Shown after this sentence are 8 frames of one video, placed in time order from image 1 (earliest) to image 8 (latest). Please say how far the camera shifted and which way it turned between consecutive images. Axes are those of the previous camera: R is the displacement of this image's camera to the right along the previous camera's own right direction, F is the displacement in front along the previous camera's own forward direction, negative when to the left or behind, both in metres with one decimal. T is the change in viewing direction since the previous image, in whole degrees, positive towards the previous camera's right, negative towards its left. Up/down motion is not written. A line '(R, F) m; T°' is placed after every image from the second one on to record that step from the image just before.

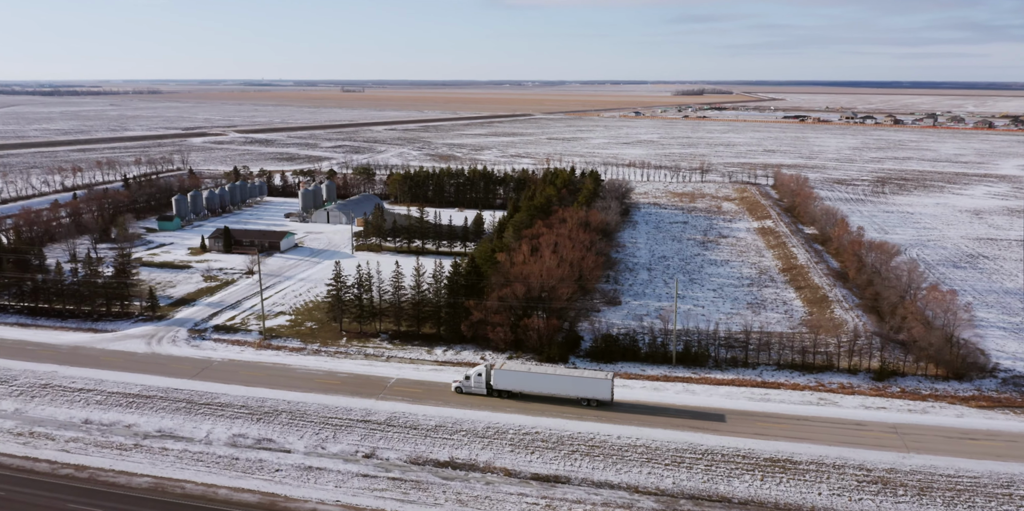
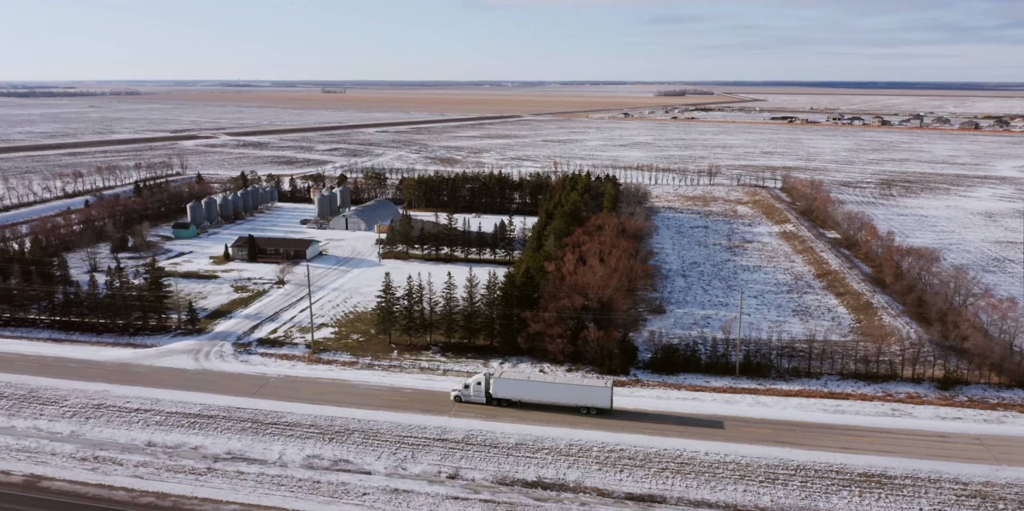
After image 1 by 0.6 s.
(-2.7, +0.4) m; +2°
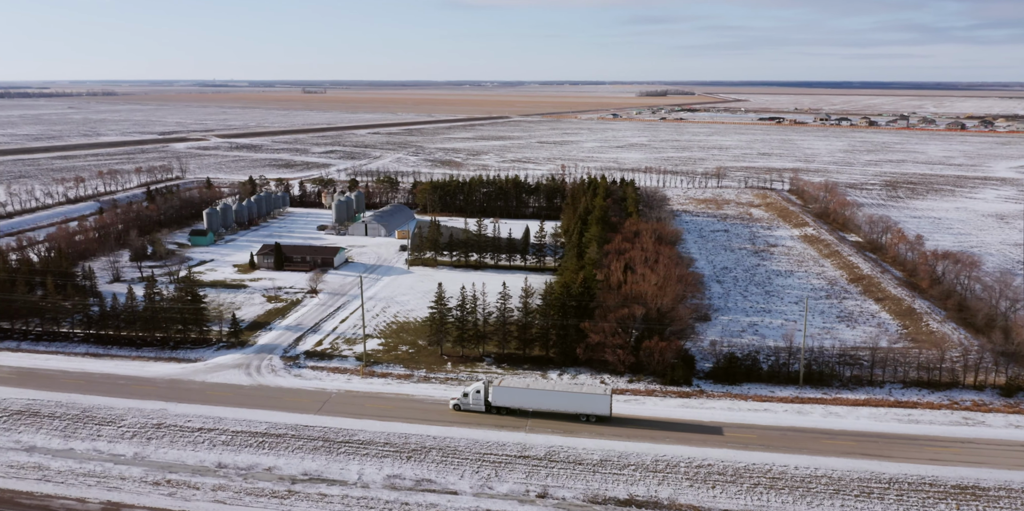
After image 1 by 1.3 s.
(-2.7, +0.4) m; +2°
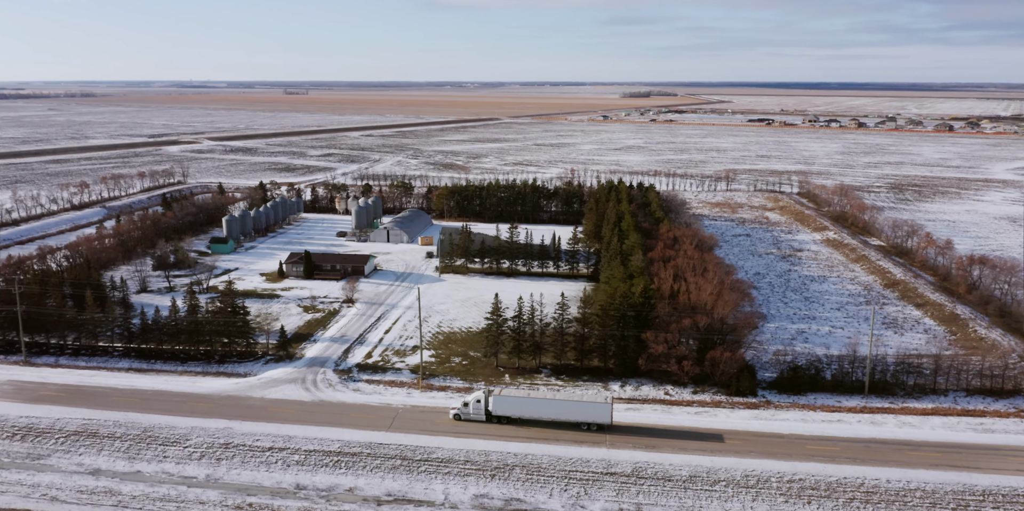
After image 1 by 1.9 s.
(-2.7, +0.4) m; +2°
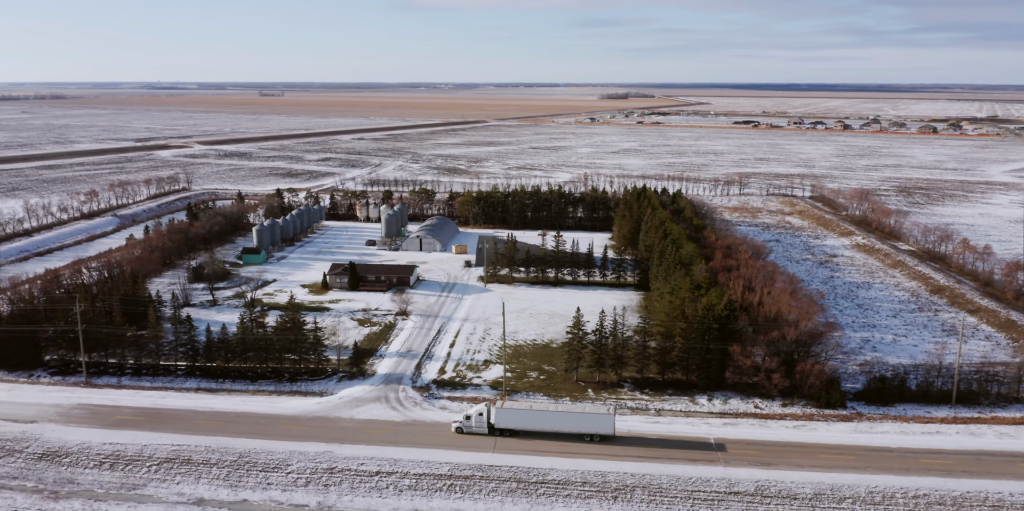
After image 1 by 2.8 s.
(-3.8, +0.4) m; +2°
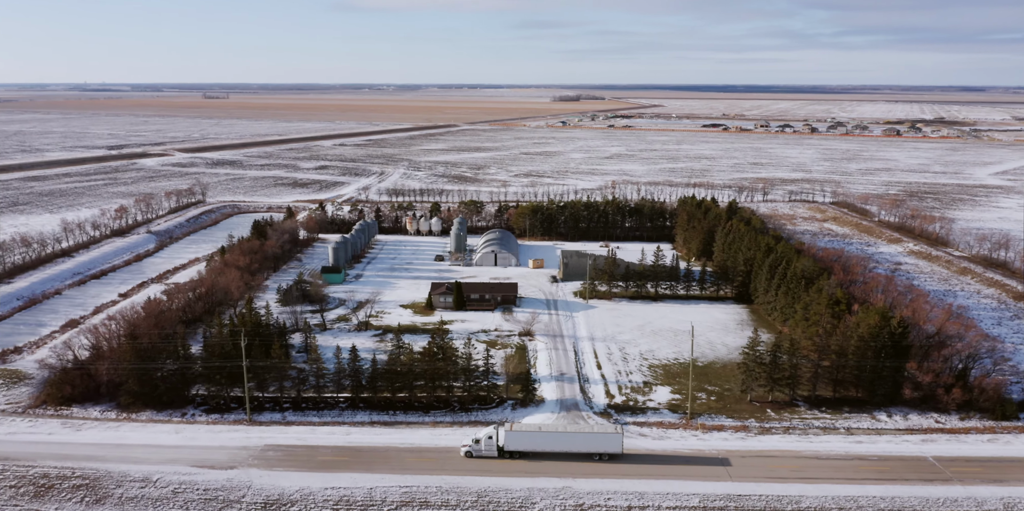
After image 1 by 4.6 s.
(-8.2, +0.6) m; +4°
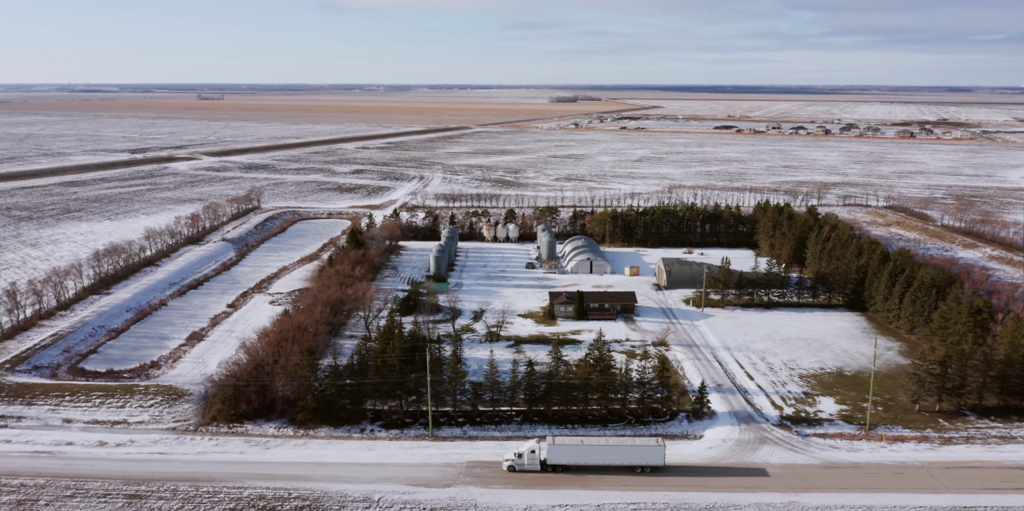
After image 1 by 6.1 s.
(-6.7, +0.1) m; +1°
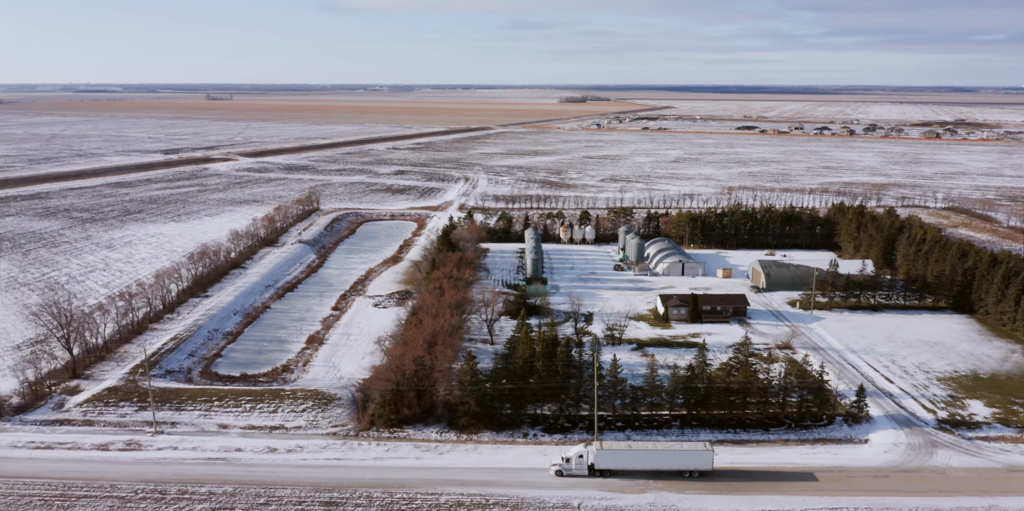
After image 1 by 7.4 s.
(-5.7, 0.0) m; 0°
